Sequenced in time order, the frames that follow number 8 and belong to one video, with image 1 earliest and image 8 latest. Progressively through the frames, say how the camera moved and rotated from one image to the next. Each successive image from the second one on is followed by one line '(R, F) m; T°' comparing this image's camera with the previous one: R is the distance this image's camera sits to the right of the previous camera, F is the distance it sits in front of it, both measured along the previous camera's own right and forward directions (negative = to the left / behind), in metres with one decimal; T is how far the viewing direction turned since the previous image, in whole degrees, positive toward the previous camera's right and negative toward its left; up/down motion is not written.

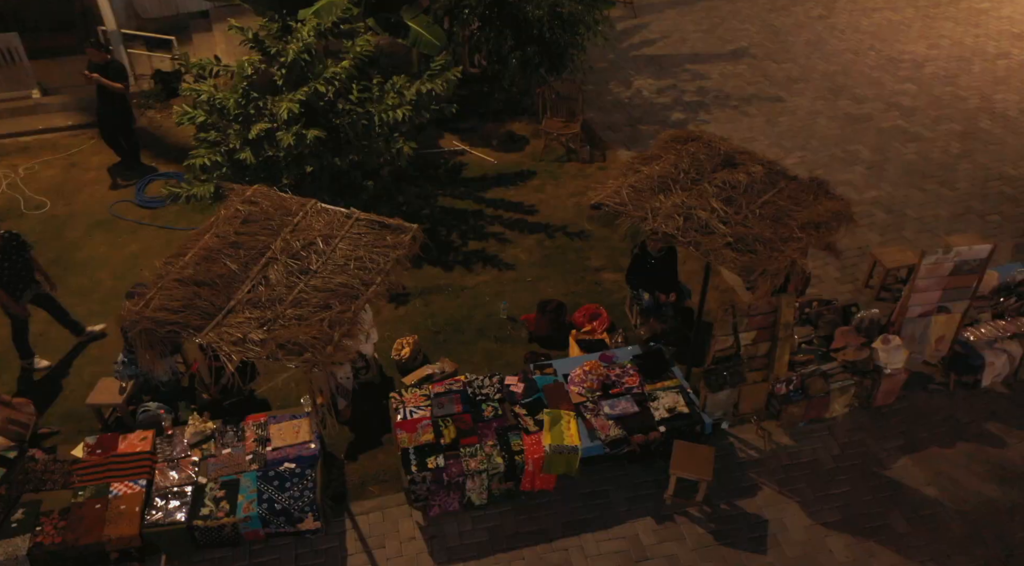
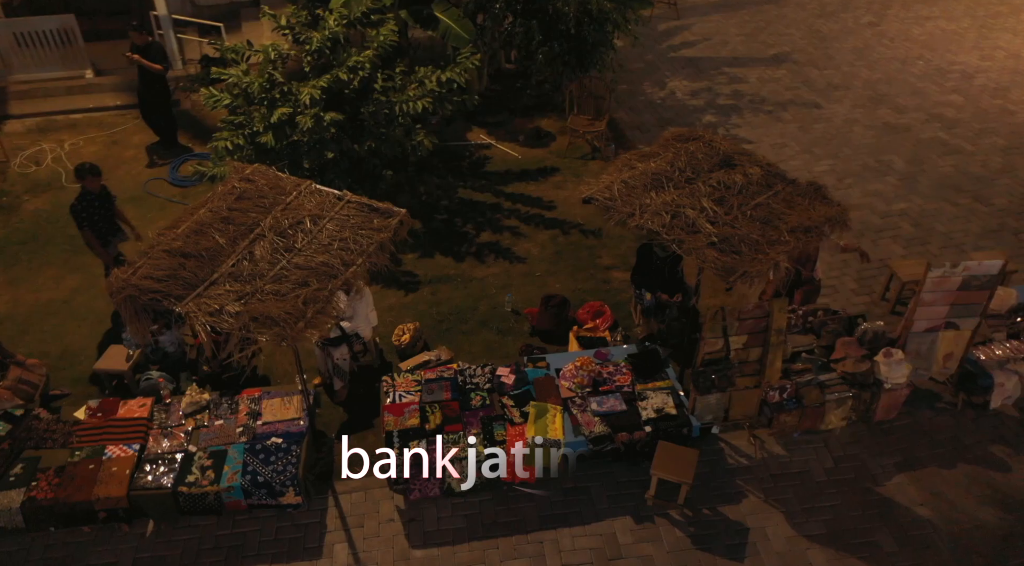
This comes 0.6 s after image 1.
(+0.4, 0.0) m; -3°
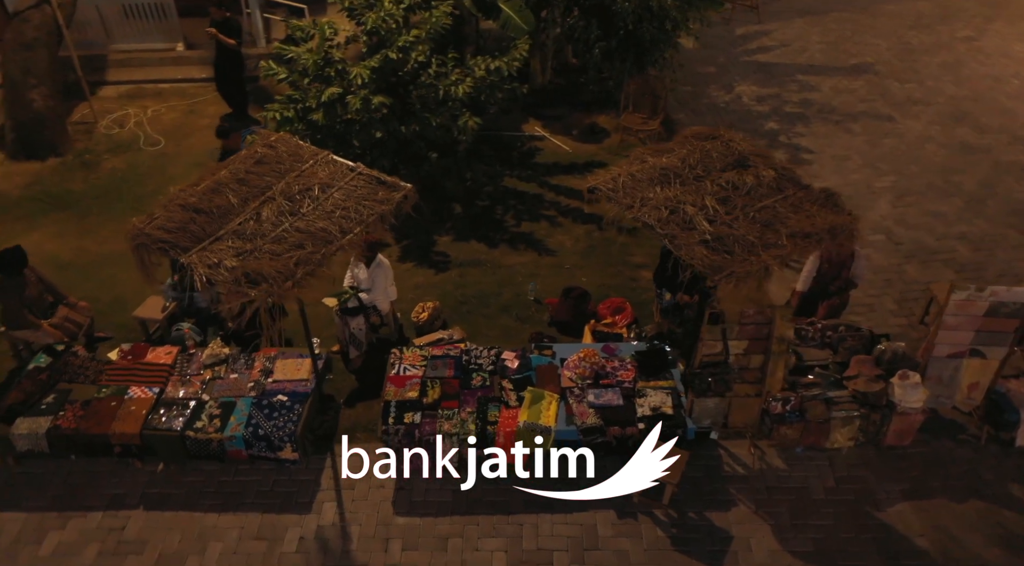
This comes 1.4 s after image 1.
(+0.5, 0.0) m; -6°
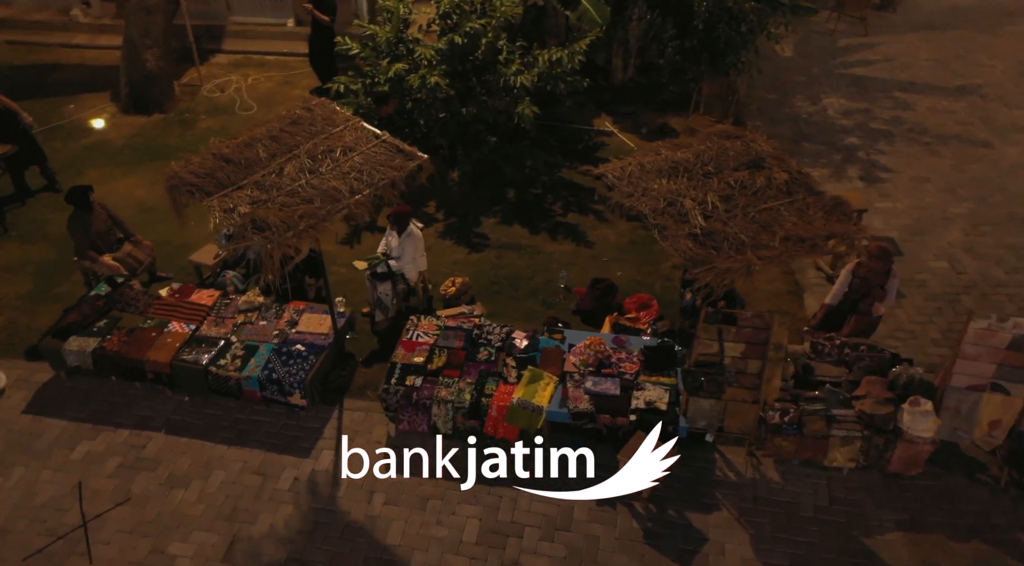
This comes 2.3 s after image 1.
(+0.6, -0.1) m; -7°
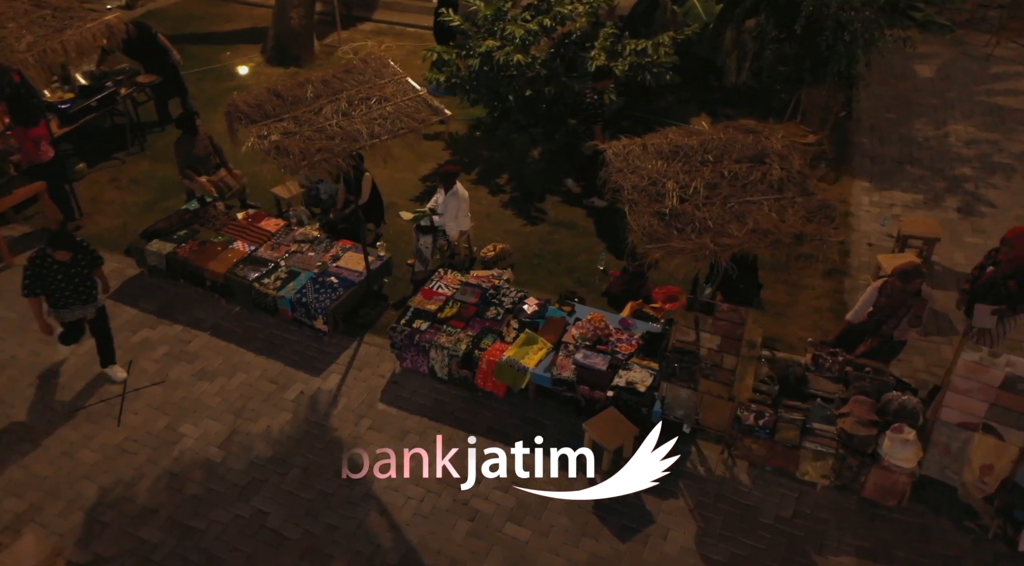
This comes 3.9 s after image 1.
(+1.0, -0.2) m; -10°
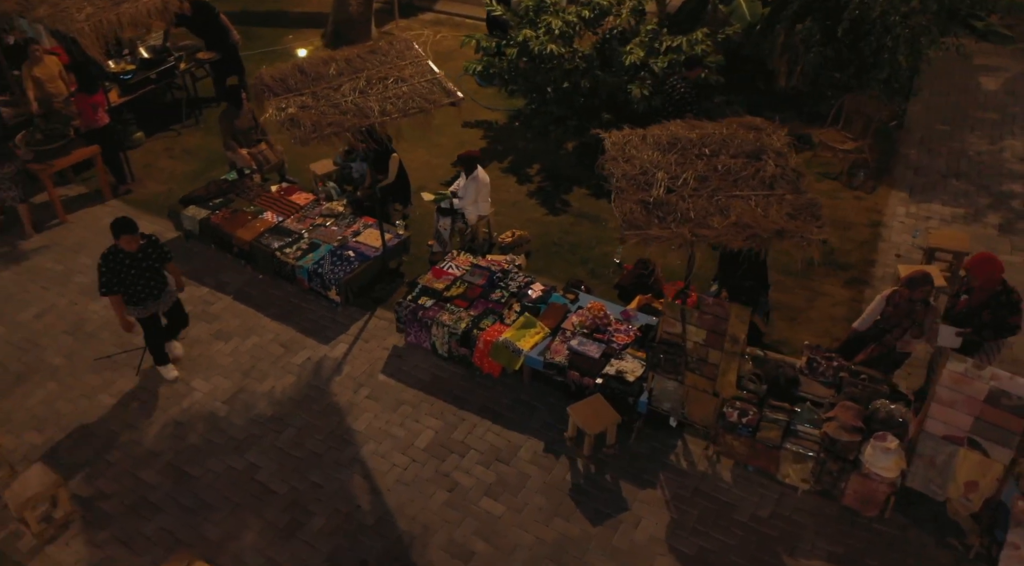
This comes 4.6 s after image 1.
(+0.5, -0.1) m; -4°
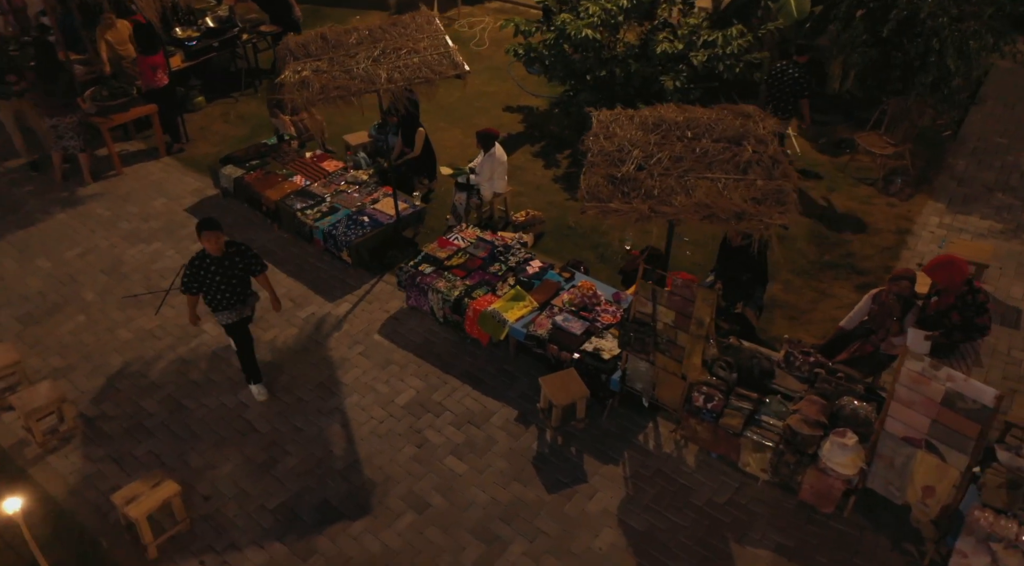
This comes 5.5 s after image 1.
(+0.7, -0.1) m; -5°
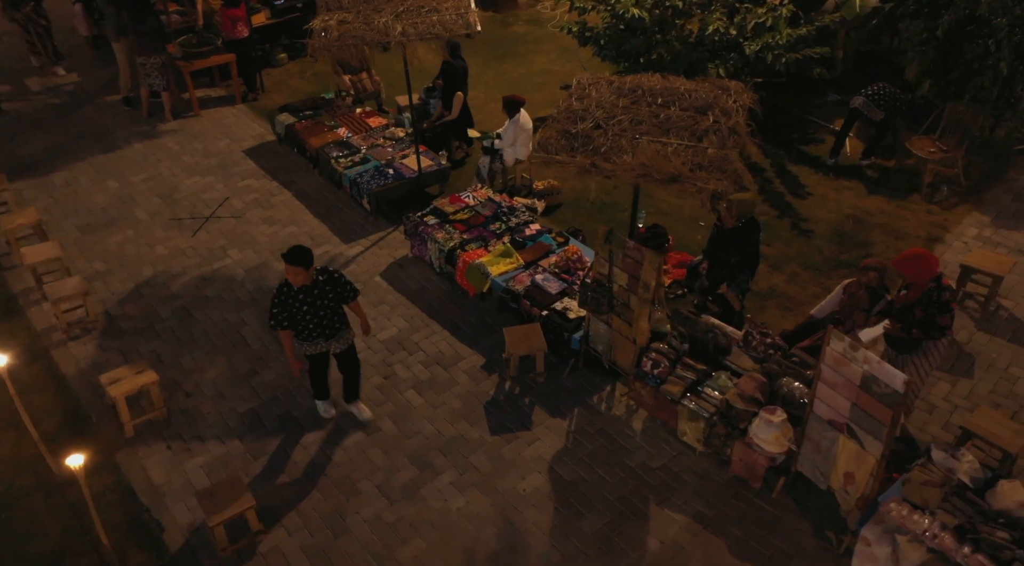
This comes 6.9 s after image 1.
(+1.0, -0.2) m; -7°
